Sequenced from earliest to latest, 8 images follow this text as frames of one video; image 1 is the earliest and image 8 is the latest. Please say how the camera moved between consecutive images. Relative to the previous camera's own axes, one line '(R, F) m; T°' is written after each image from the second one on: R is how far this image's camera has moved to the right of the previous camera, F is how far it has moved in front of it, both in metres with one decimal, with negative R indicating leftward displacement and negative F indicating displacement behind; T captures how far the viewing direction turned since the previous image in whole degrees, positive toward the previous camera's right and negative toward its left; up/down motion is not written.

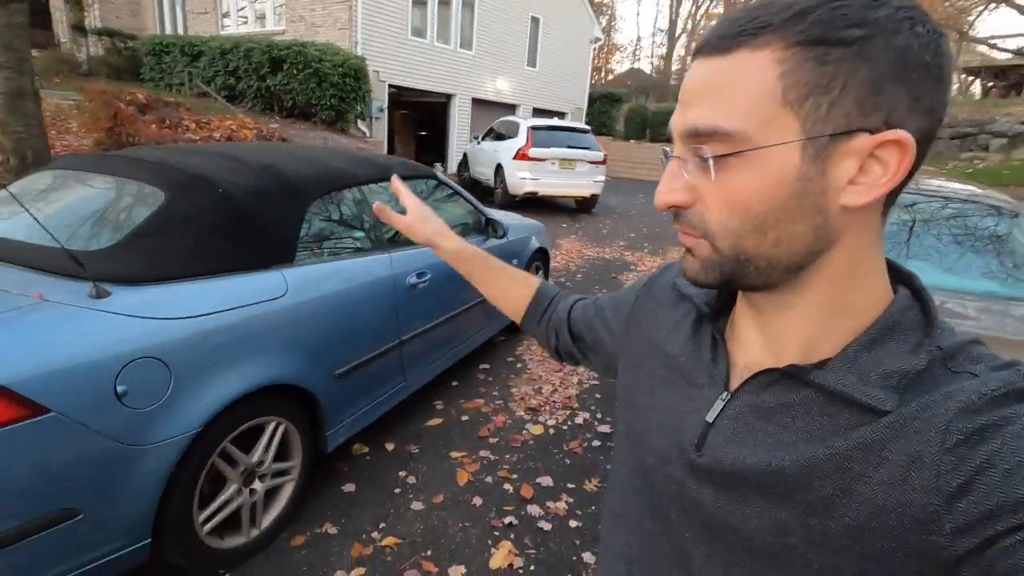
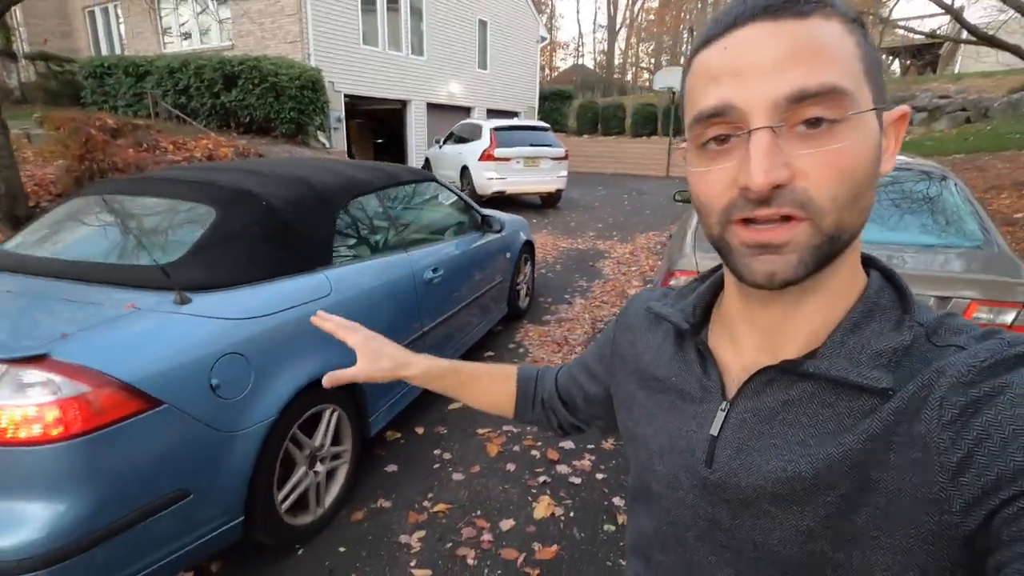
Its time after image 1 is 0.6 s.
(-0.3, -0.3) m; +4°
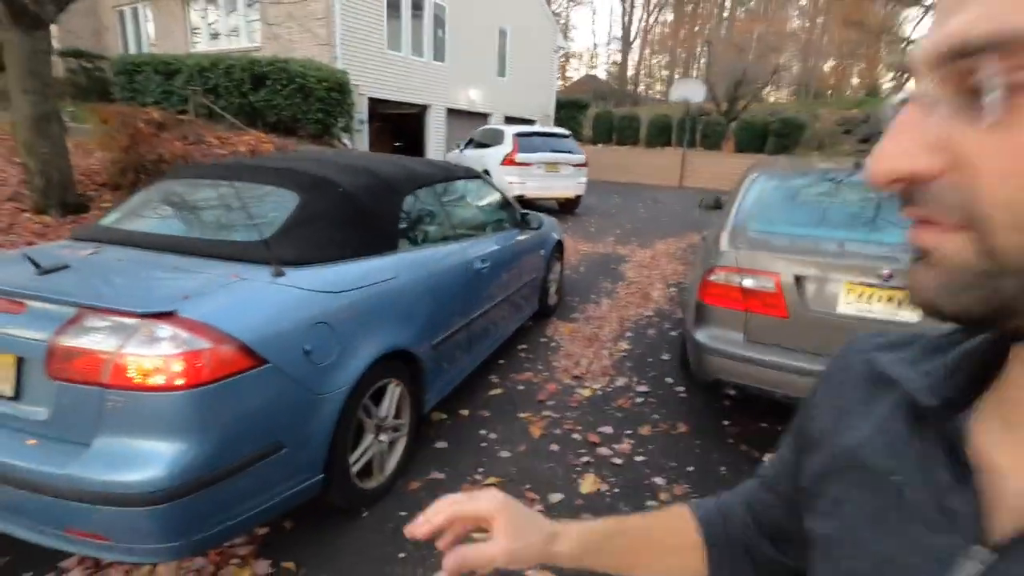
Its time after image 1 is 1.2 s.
(-0.3, -0.2) m; -1°
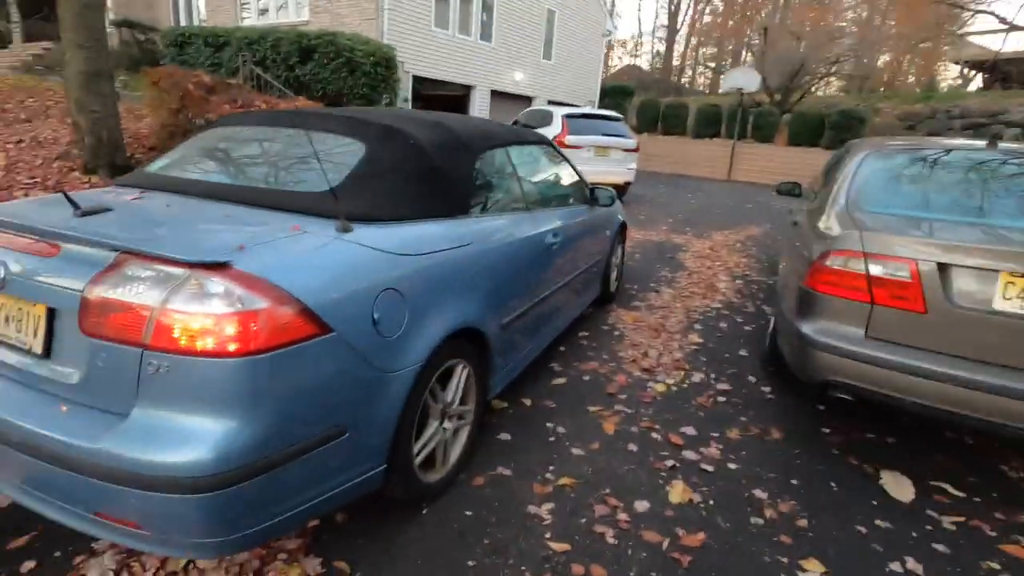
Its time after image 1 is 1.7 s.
(-0.3, +0.4) m; -3°
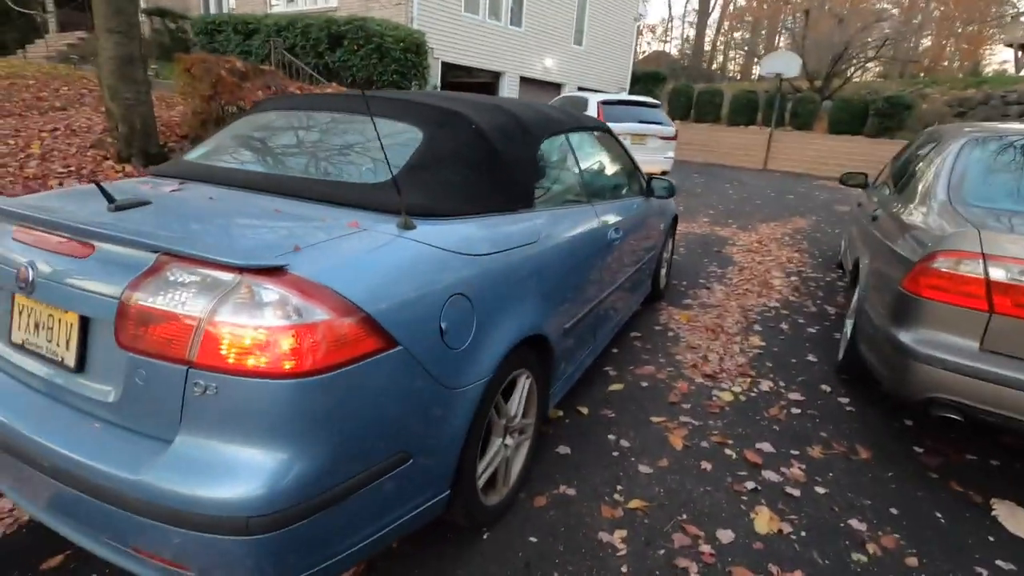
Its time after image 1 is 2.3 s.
(-0.2, +0.3) m; -2°
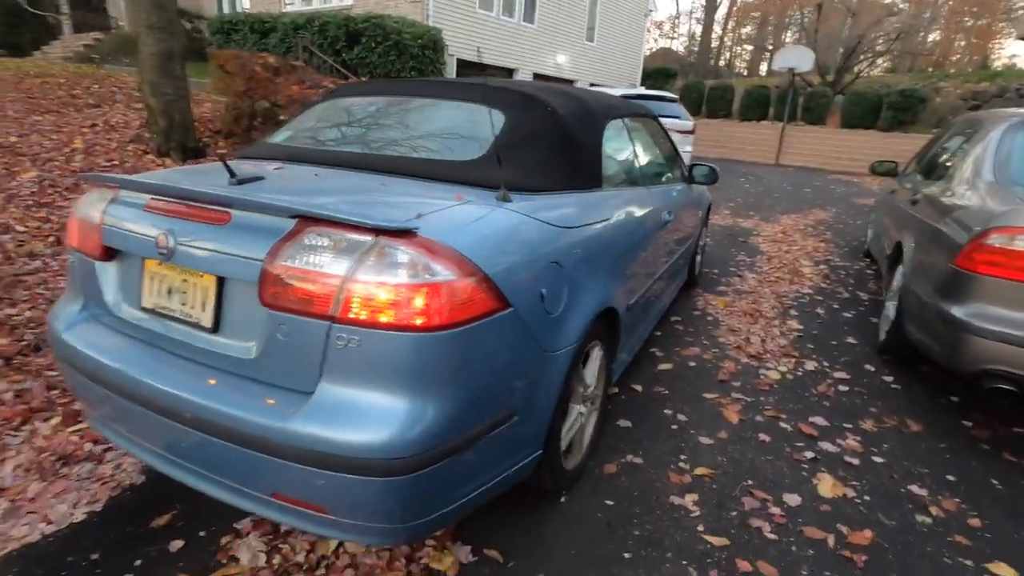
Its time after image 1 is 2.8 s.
(-0.3, -0.1) m; -1°
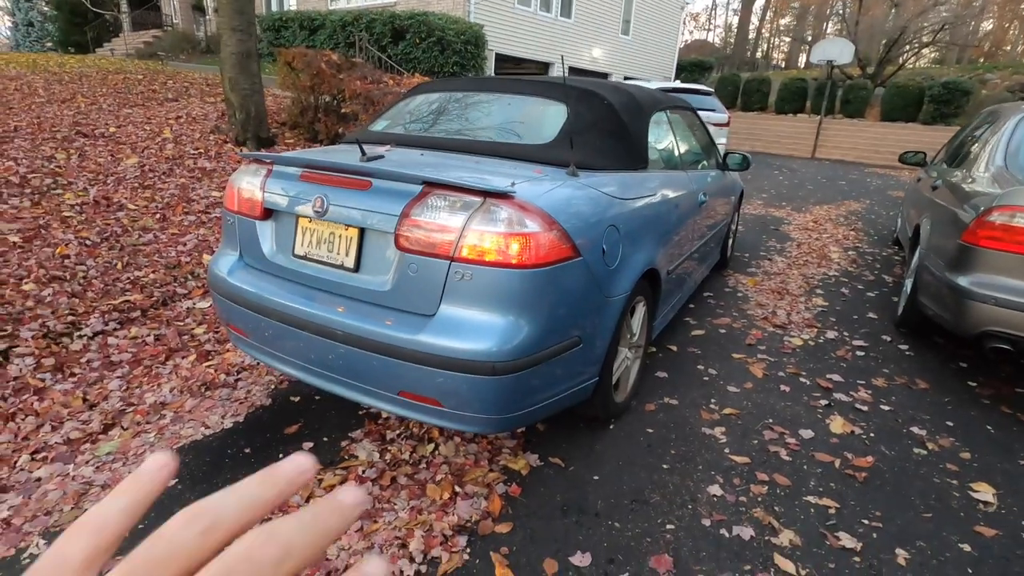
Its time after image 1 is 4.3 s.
(-0.2, -0.5) m; -3°
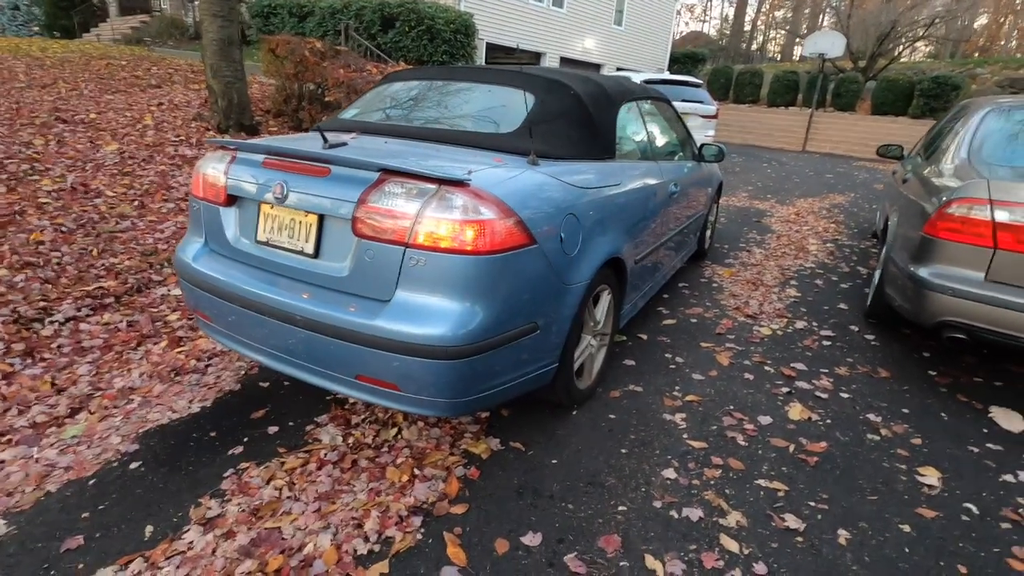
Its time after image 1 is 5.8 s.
(+0.2, 0.0) m; +1°
